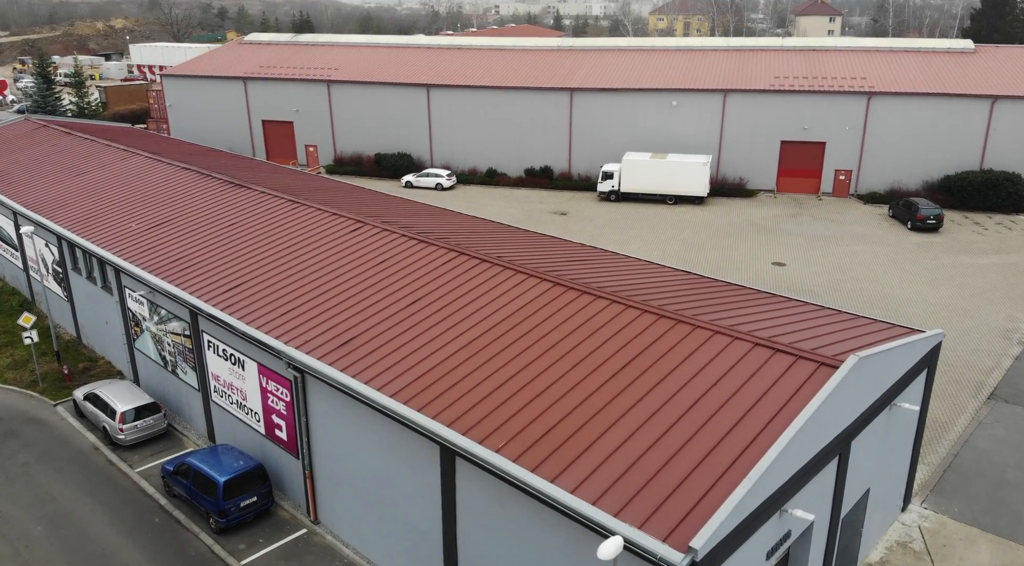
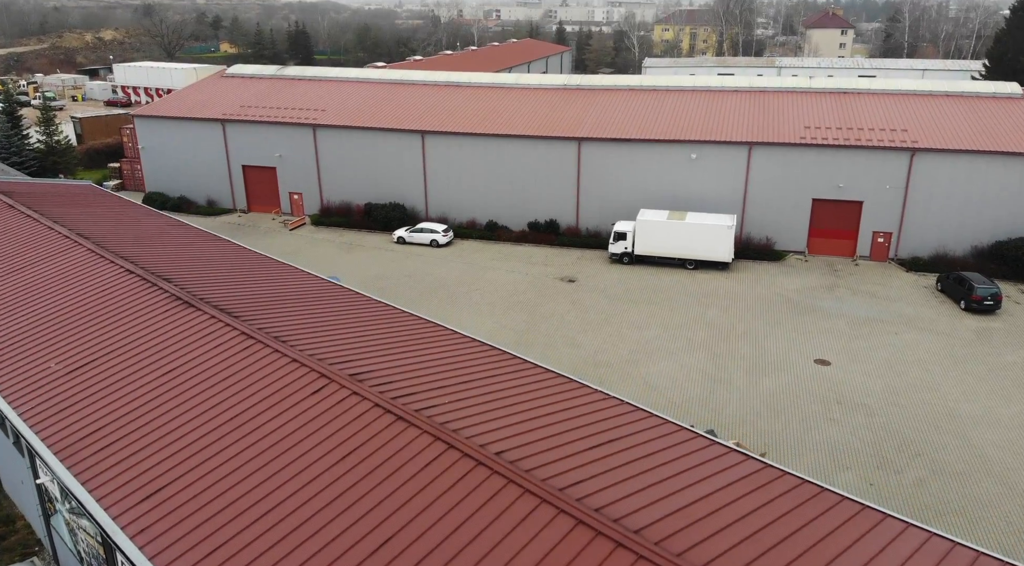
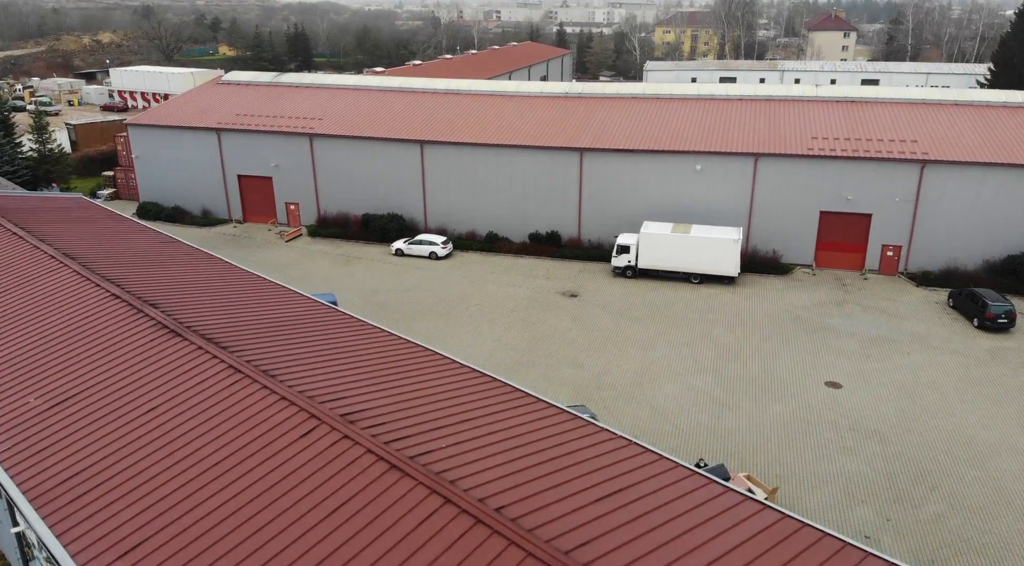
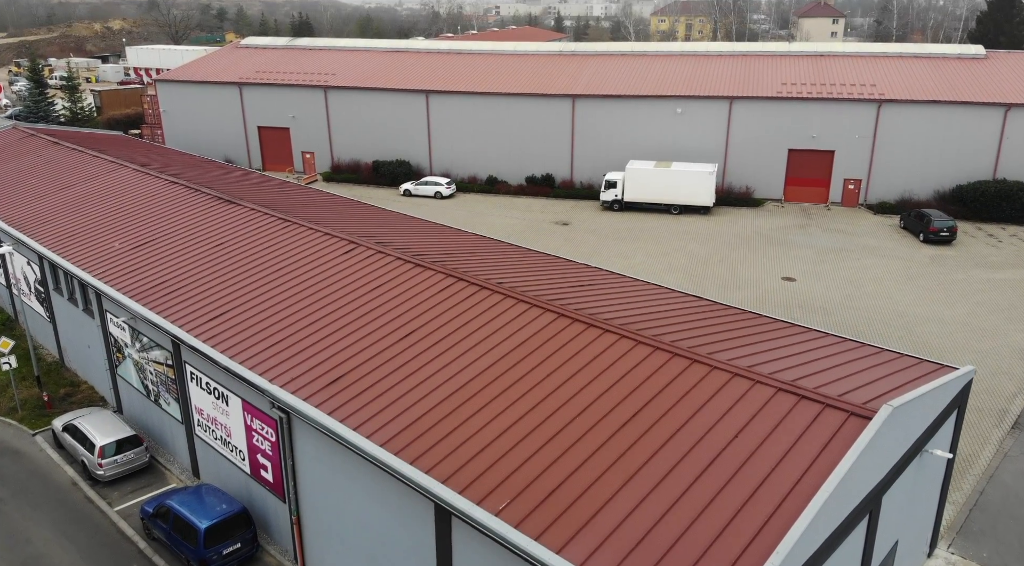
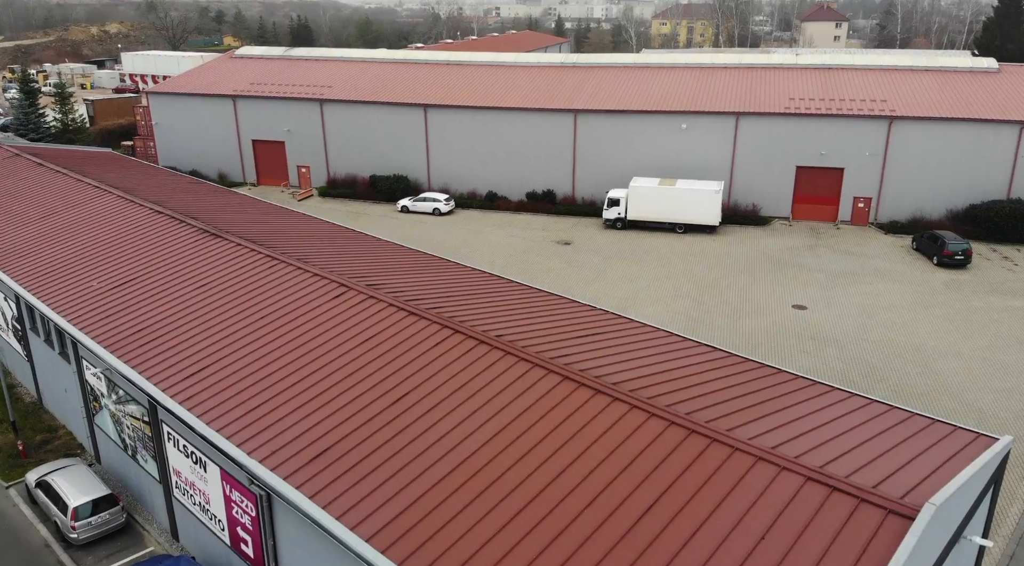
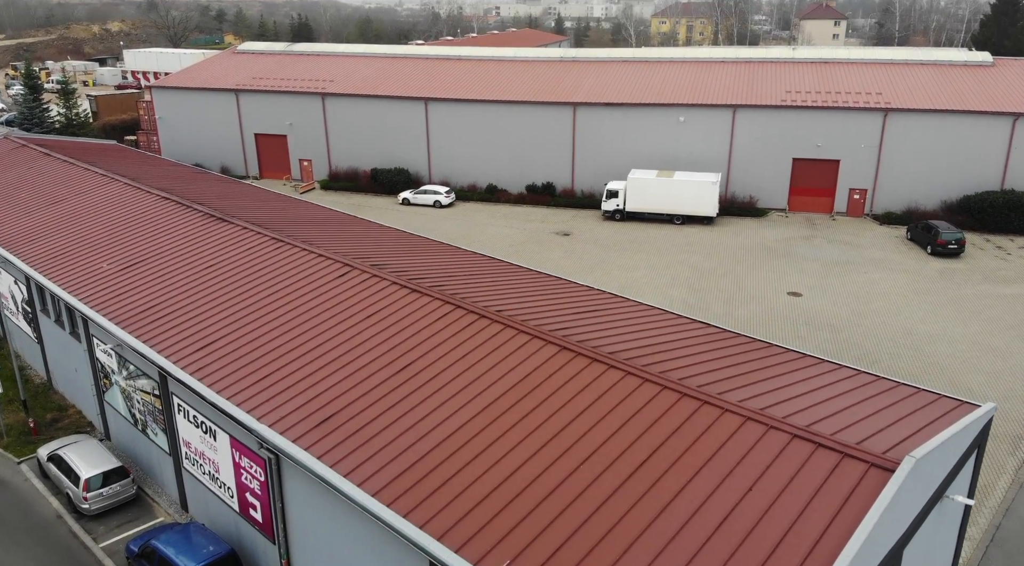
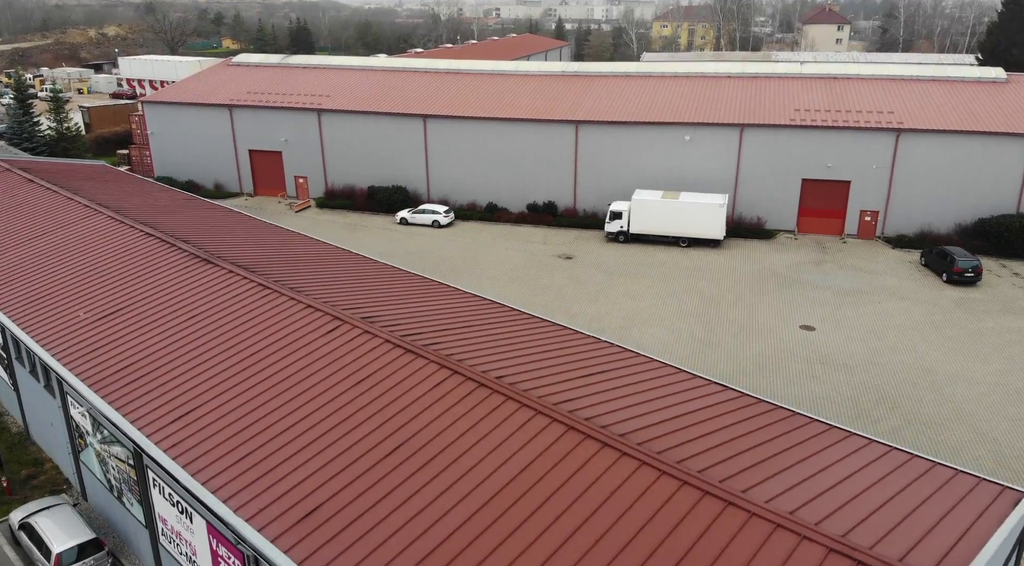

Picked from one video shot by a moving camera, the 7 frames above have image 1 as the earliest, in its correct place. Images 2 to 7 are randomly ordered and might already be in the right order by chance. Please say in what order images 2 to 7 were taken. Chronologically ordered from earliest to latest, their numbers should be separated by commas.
4, 6, 5, 7, 2, 3
